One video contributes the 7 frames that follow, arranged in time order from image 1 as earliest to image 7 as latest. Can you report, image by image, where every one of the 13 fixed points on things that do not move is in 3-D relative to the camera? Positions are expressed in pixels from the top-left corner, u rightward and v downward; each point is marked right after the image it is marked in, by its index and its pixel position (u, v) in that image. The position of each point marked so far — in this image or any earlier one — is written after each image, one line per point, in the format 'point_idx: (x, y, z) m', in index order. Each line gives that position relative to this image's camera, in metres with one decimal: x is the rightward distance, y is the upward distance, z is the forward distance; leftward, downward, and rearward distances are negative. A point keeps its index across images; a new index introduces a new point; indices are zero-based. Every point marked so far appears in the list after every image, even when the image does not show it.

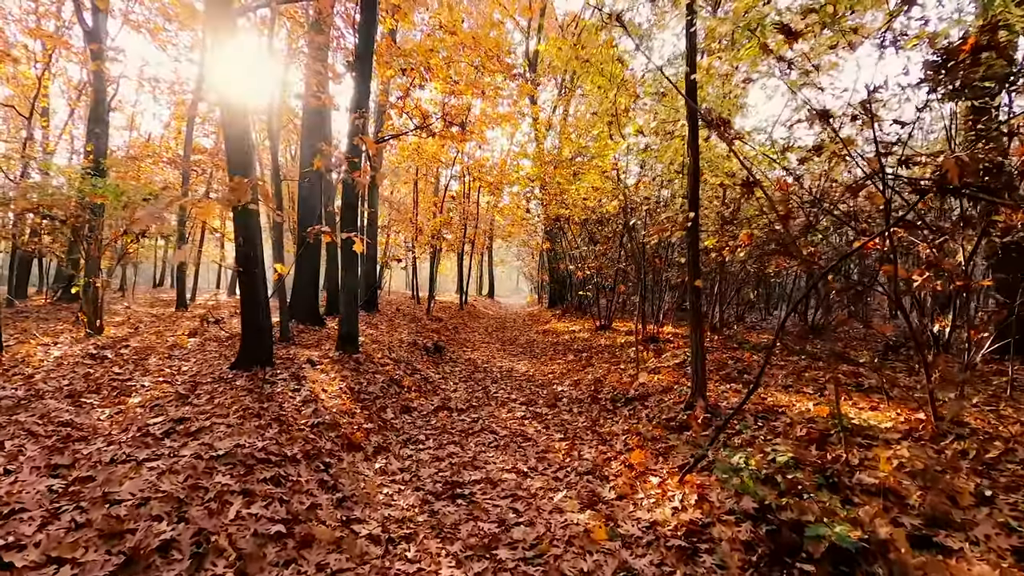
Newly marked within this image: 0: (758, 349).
0: (+5.0, -1.3, +10.5) m
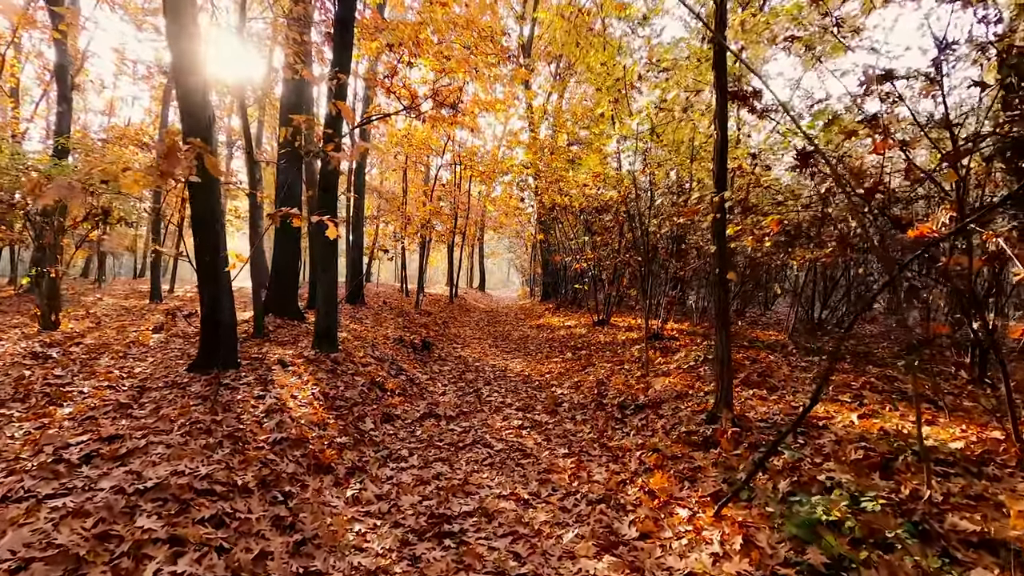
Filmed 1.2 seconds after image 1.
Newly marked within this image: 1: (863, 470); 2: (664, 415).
0: (+4.9, -1.1, +9.8) m
1: (+2.6, -1.4, +3.9) m
2: (+1.8, -1.5, +6.2) m
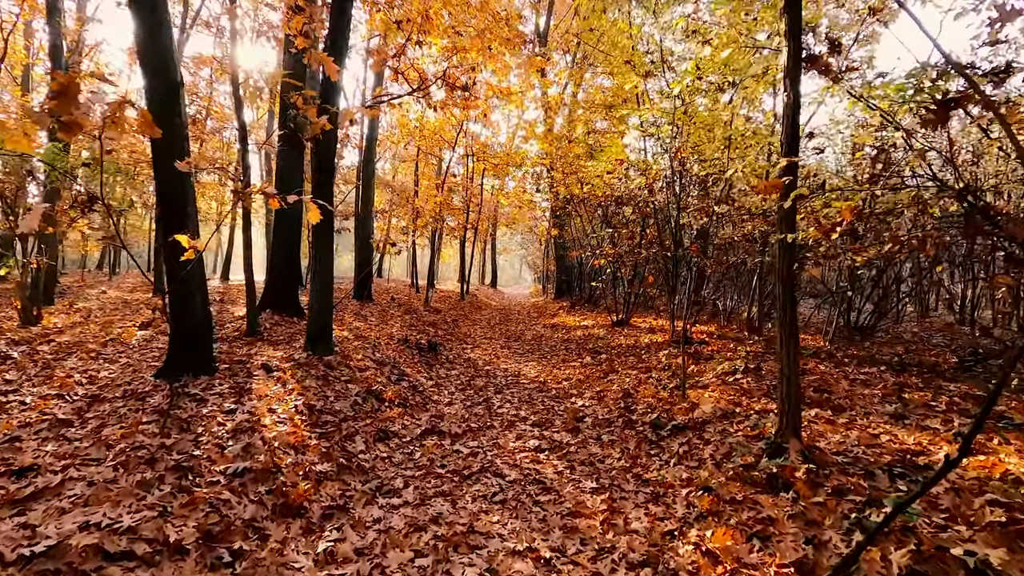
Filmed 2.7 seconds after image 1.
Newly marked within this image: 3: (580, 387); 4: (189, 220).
0: (+5.2, -1.2, +8.7) m
1: (+2.7, -1.4, +2.8) m
2: (+2.0, -1.5, +5.2) m
3: (+1.1, -1.6, +8.4) m
4: (-3.6, +0.7, +5.7) m
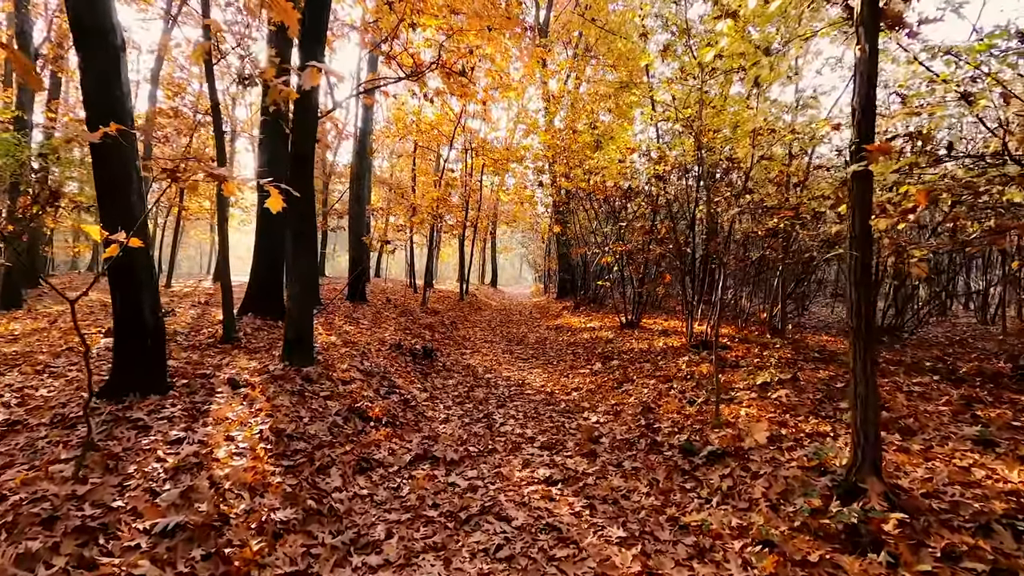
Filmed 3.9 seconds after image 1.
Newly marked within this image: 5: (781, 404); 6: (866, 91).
0: (+5.2, -1.1, +7.8) m
1: (+2.8, -1.4, +2.0) m
2: (+2.0, -1.5, +4.3) m
3: (+1.2, -1.6, +7.5) m
4: (-3.5, +0.7, +4.8) m
5: (+2.9, -1.3, +5.6) m
6: (+2.4, +1.4, +3.6) m
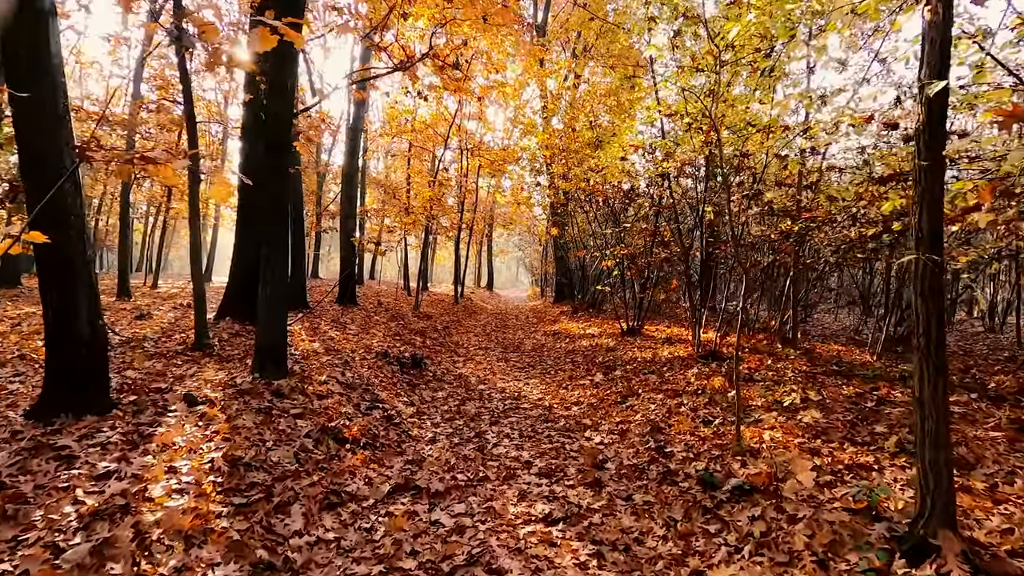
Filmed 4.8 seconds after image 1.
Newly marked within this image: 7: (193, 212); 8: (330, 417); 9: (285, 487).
0: (+5.2, -1.2, +7.2) m
1: (+2.8, -1.4, +1.3) m
2: (+2.0, -1.6, +3.6) m
3: (+1.1, -1.7, +6.9) m
4: (-3.5, +0.7, +4.1) m
5: (+2.9, -1.4, +5.0) m
6: (+2.4, +1.3, +2.9) m
7: (-5.2, +1.3, +8.4) m
8: (-2.0, -1.4, +5.6) m
9: (-1.8, -1.6, +4.0) m
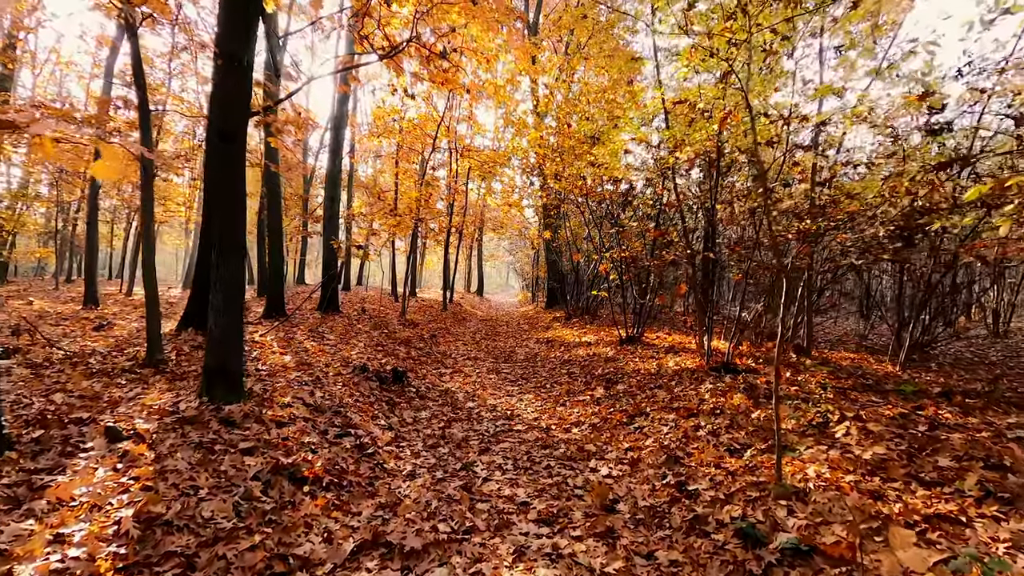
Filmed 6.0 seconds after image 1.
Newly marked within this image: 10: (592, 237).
0: (+5.1, -1.3, +6.4) m
1: (+2.8, -1.5, +0.5) m
2: (+2.0, -1.6, +2.8) m
3: (+1.0, -1.8, +6.0) m
4: (-3.6, +0.6, +3.2) m
5: (+2.8, -1.4, +4.2) m
6: (+2.4, +1.3, +2.1) m
7: (-5.3, +1.1, +7.5) m
8: (-2.0, -1.5, +4.7) m
9: (-1.8, -1.6, +3.1) m
10: (+2.4, +1.5, +15.4) m
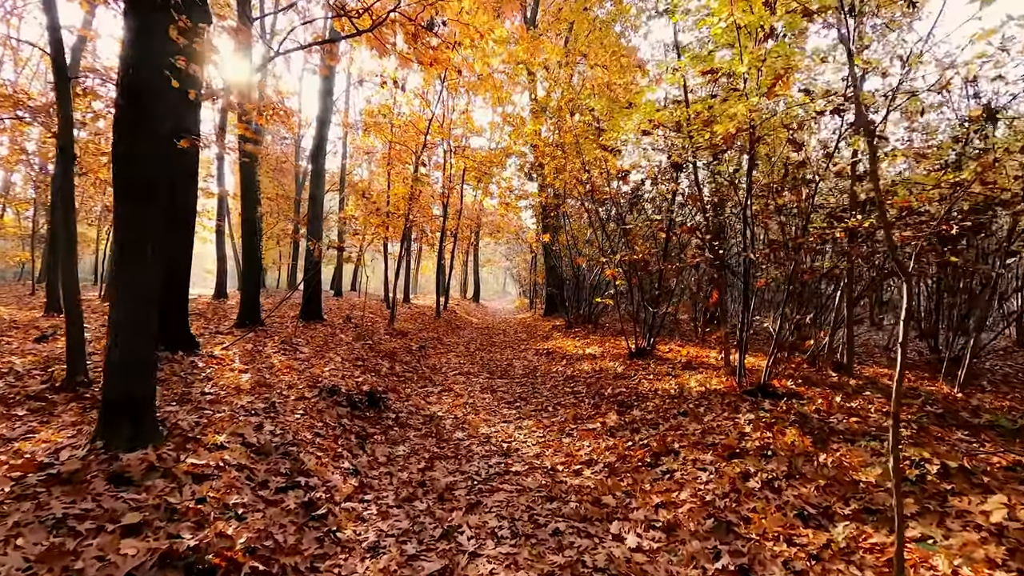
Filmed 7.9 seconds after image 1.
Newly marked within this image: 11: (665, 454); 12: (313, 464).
0: (+5.0, -1.4, +5.1) m
1: (+2.8, -1.5, -0.8) m
2: (+2.0, -1.6, +1.5) m
3: (+1.0, -1.9, +4.7) m
4: (-3.6, +0.6, +1.9) m
5: (+2.8, -1.5, +2.9) m
6: (+2.4, +1.2, +0.9) m
7: (-5.4, +1.1, +6.2) m
8: (-2.1, -1.5, +3.4) m
9: (-1.8, -1.7, +1.8) m
10: (+2.3, +1.3, +14.1) m
11: (+1.6, -1.7, +5.4) m
12: (-1.9, -1.6, +4.8) m
